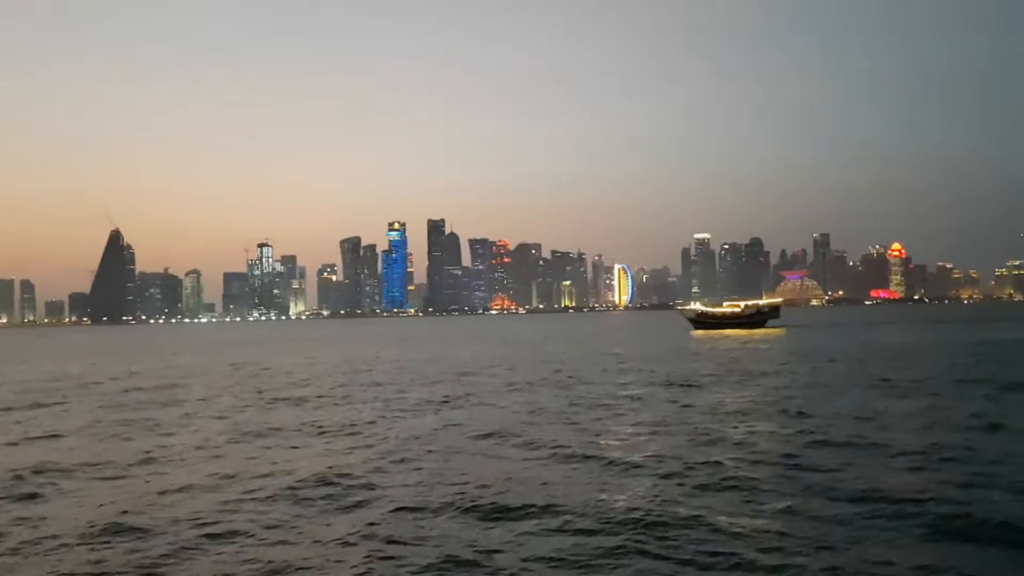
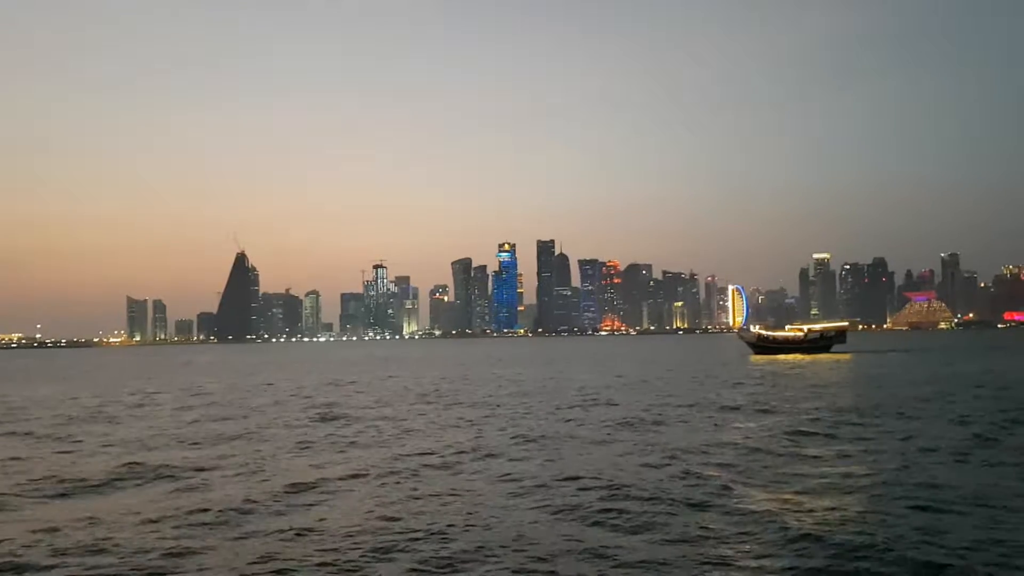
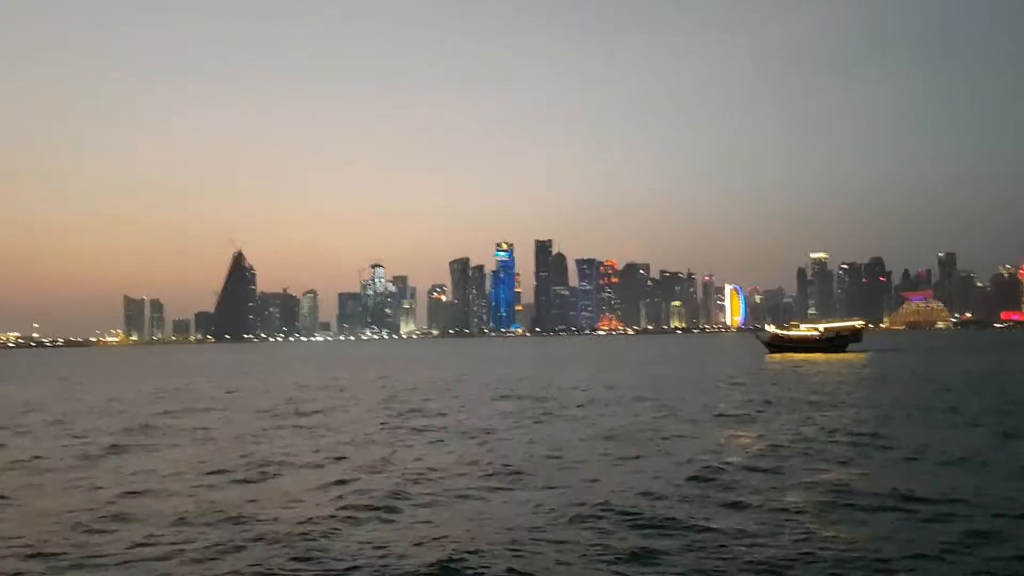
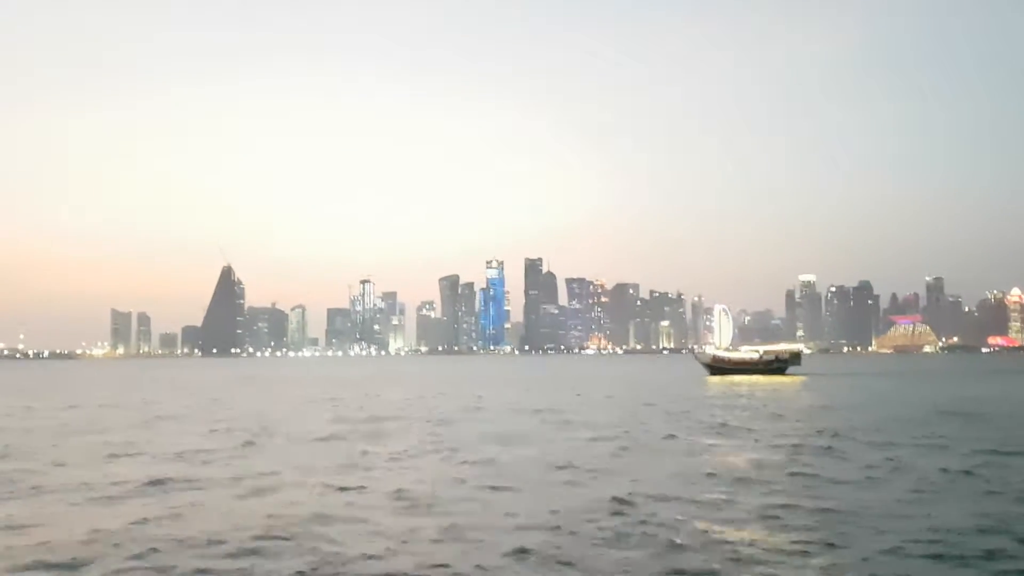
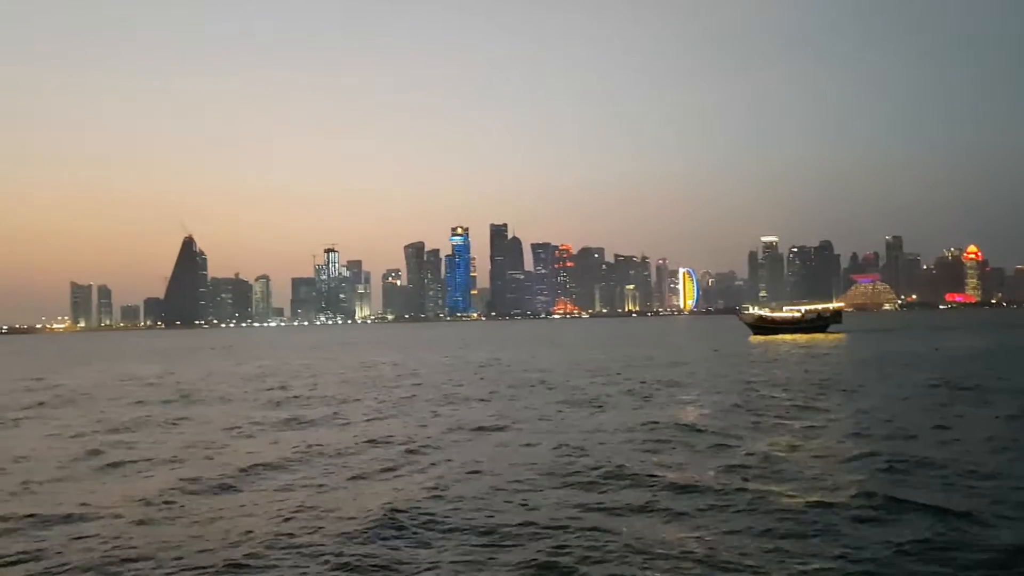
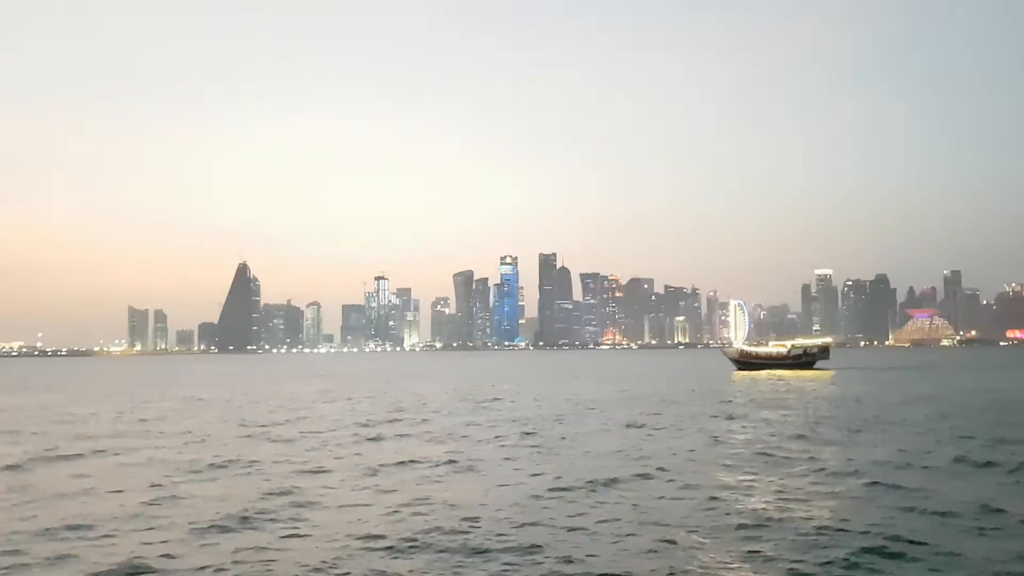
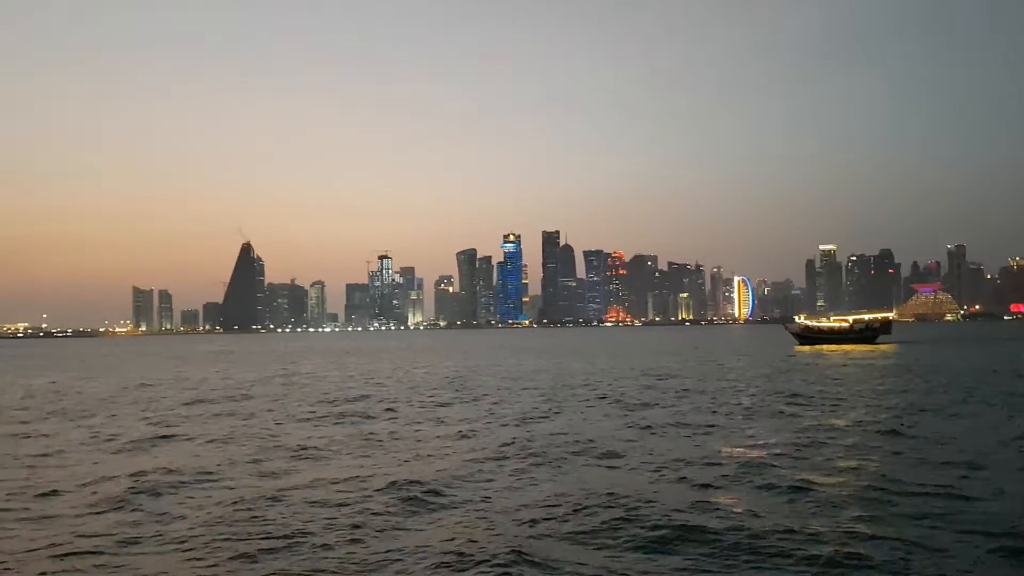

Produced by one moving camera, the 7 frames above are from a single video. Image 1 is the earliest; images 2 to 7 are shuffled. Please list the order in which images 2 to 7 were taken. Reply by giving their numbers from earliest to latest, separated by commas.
5, 7, 3, 2, 6, 4
